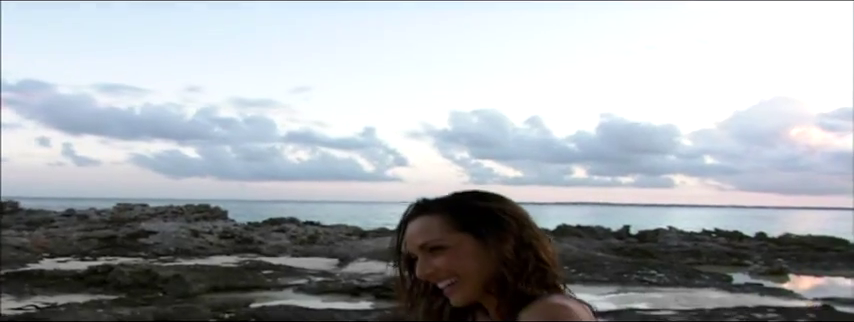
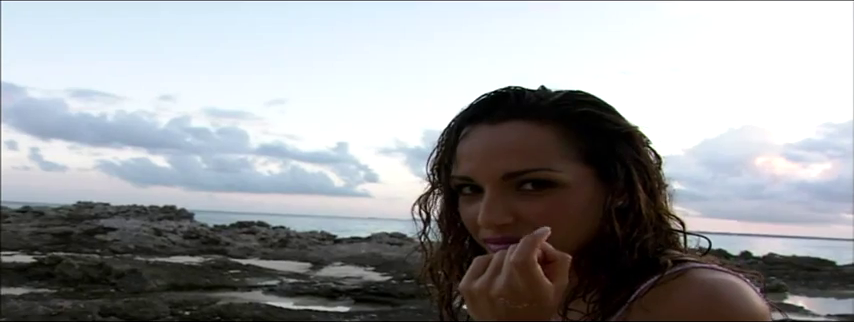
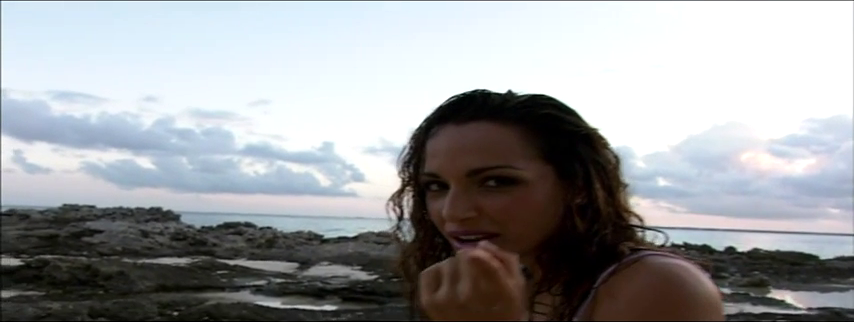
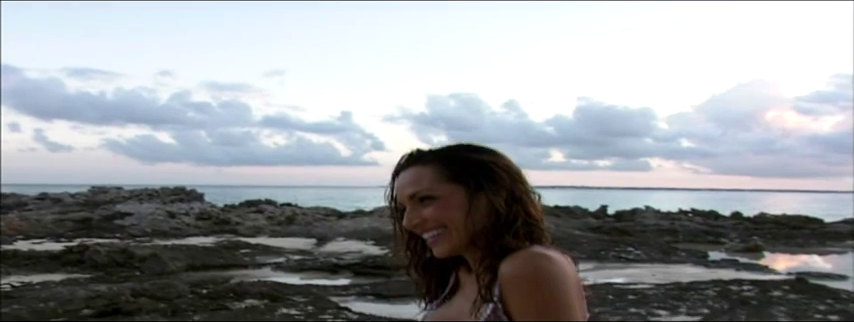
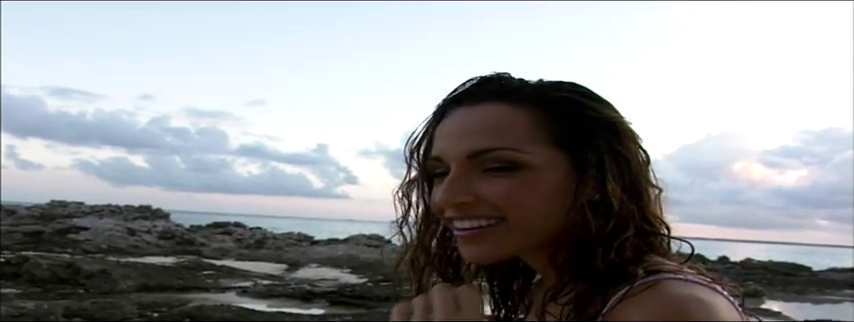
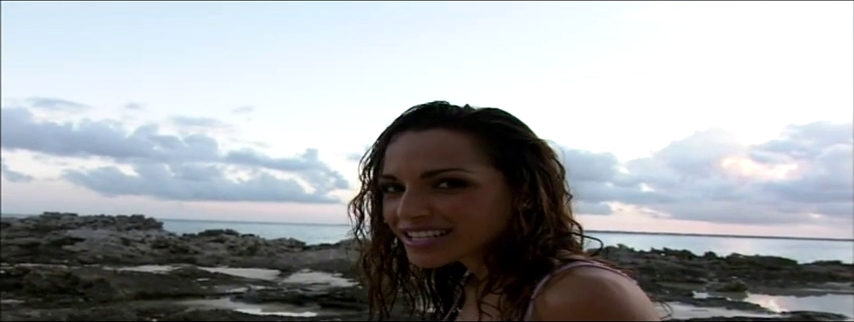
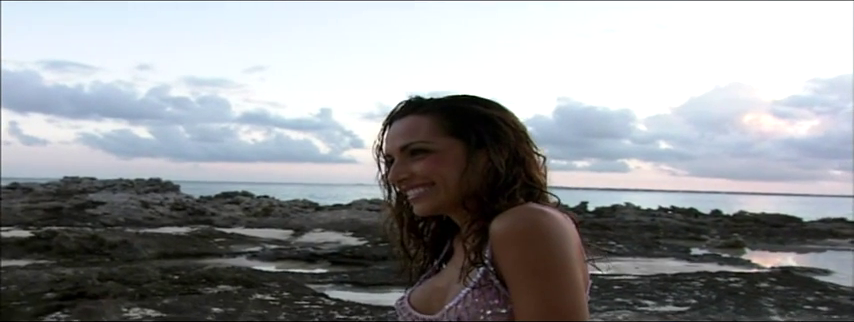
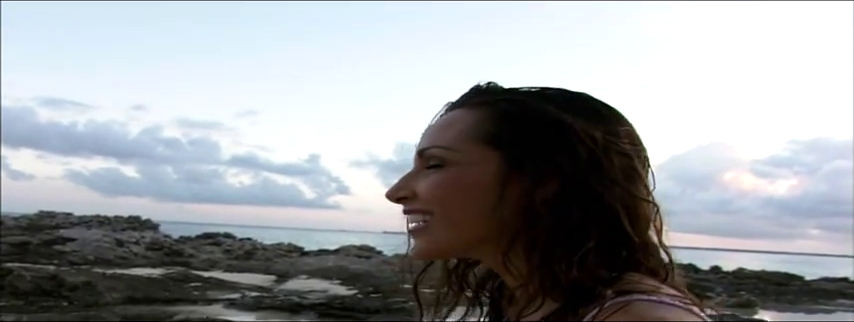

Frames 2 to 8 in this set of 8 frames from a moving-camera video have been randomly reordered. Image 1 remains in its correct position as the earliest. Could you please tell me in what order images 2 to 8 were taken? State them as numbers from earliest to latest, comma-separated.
4, 7, 6, 3, 2, 5, 8
